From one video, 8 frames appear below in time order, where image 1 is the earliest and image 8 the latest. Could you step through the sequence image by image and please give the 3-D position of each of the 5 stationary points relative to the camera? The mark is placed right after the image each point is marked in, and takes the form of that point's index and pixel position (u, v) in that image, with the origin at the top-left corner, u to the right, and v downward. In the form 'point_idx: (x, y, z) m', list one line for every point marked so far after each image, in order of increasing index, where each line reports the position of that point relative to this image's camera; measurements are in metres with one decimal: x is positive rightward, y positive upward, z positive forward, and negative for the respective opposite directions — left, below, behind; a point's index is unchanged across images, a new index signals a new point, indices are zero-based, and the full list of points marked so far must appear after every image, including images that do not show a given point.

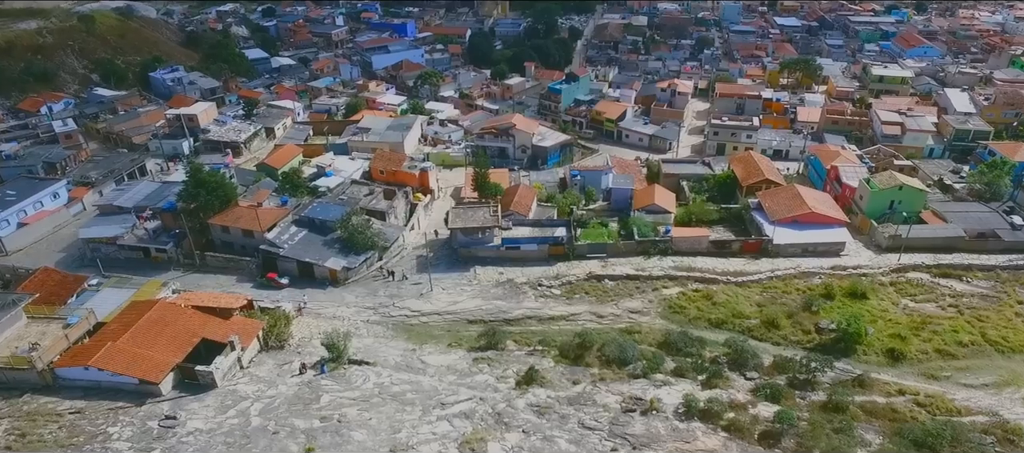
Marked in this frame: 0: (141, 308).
0: (-10.7, -2.3, +17.6) m
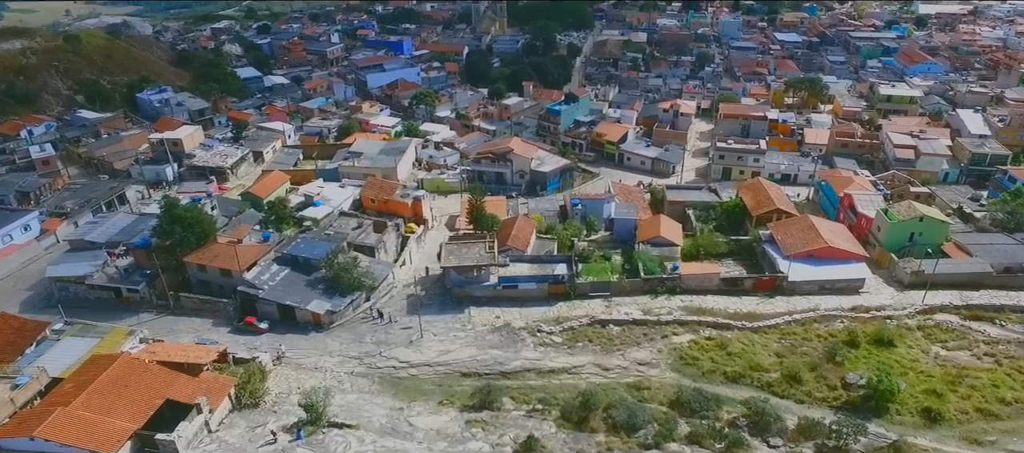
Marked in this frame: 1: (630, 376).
0: (-10.7, -3.6, +16.0) m
1: (+3.4, -4.3, +17.6) m
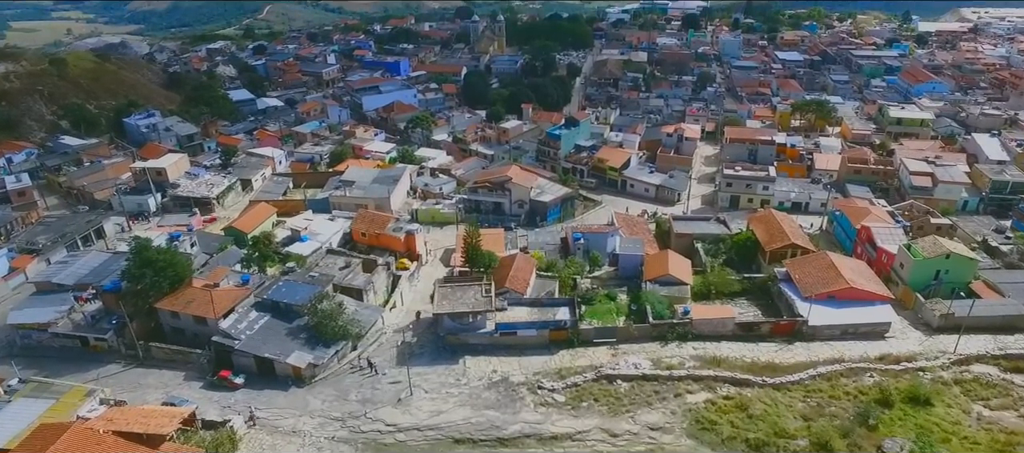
0: (-10.8, -4.9, +14.2) m
1: (+3.3, -5.6, +15.9) m
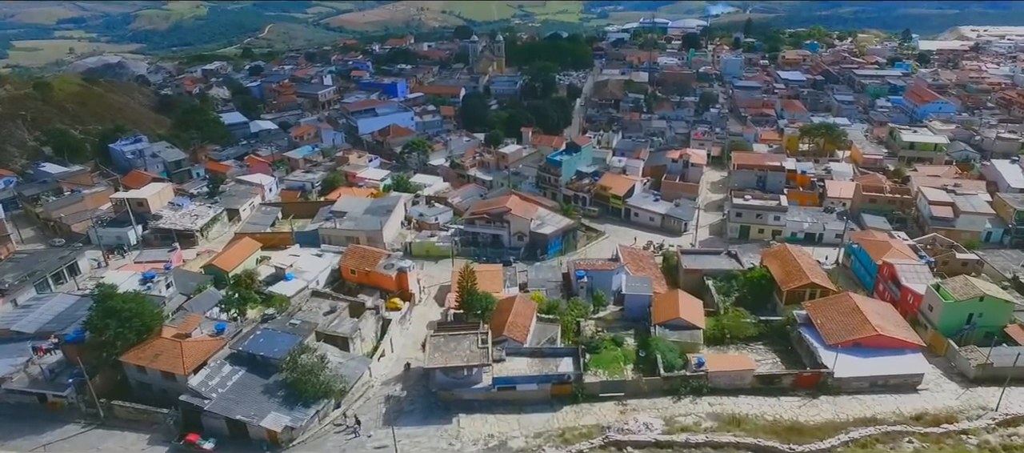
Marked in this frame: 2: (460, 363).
0: (-10.8, -6.1, +12.4) m
1: (+3.3, -6.8, +14.1) m
2: (-1.6, -4.1, +18.4) m
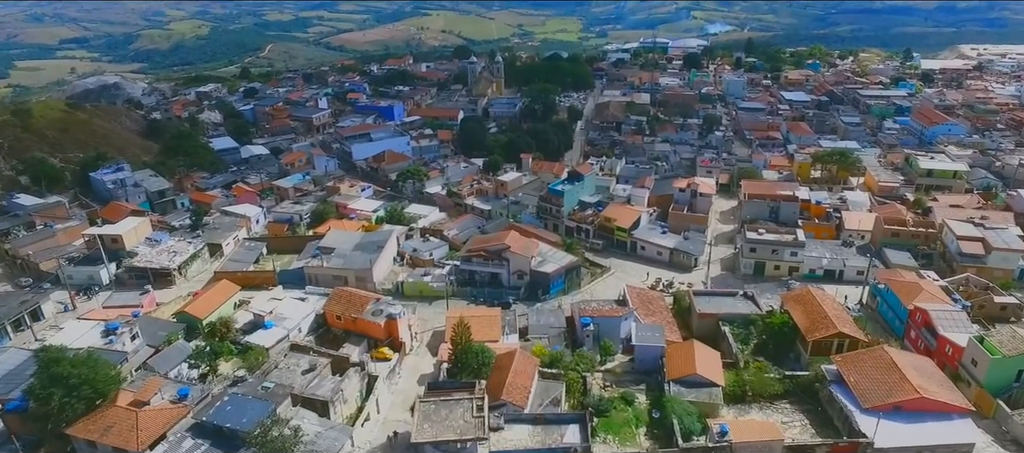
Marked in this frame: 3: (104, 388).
0: (-10.9, -7.4, +10.2) m
1: (+3.3, -8.2, +11.8) m
2: (-1.6, -5.5, +16.2) m
3: (-11.4, -4.5, +17.1) m
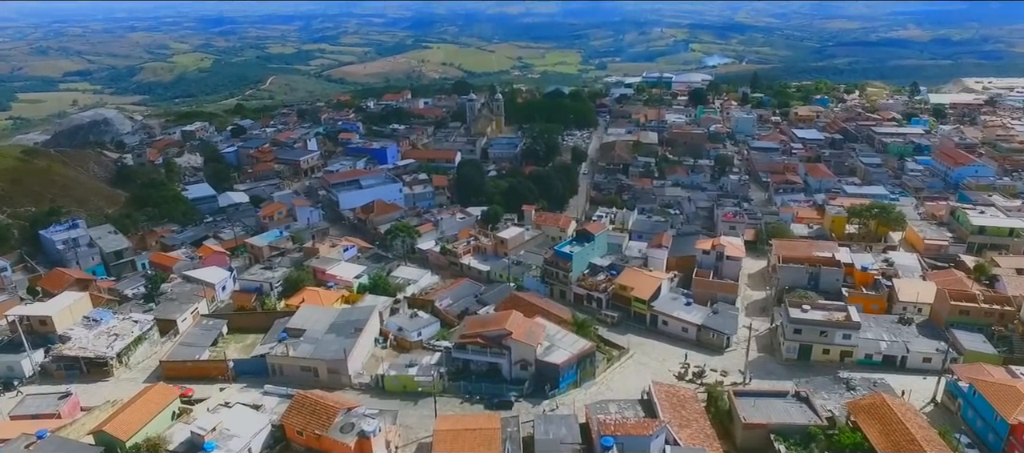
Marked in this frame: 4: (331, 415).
0: (-10.8, -9.7, +5.3) m
1: (+3.4, -10.6, +6.9) m
2: (-1.5, -8.2, +11.4) m
3: (-11.3, -7.2, +12.3) m
4: (-5.8, -6.1, +19.7) m
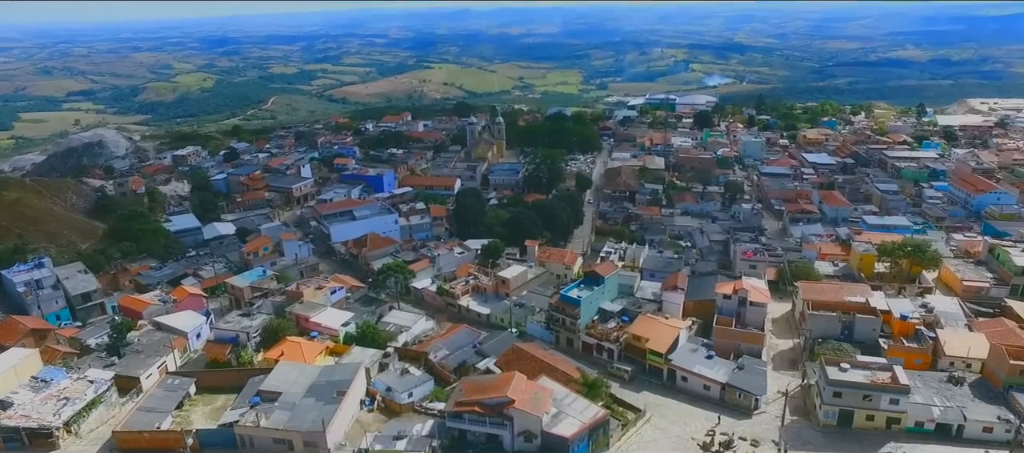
0: (-10.7, -11.0, +2.1) m
1: (+3.4, -11.9, +3.6) m
2: (-1.4, -9.6, +8.2) m
3: (-11.3, -8.6, +9.2) m
4: (-5.8, -7.8, +16.6) m
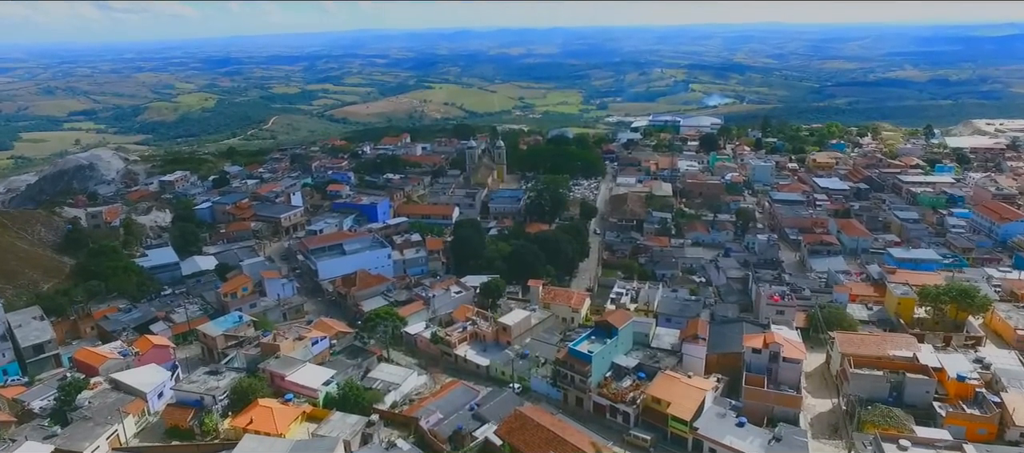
0: (-10.6, -12.1, -1.6) m
1: (+3.5, -13.0, 0.0) m
2: (-1.3, -10.9, +4.6) m
3: (-11.2, -10.0, +5.6) m
4: (-5.7, -9.4, +13.1) m
